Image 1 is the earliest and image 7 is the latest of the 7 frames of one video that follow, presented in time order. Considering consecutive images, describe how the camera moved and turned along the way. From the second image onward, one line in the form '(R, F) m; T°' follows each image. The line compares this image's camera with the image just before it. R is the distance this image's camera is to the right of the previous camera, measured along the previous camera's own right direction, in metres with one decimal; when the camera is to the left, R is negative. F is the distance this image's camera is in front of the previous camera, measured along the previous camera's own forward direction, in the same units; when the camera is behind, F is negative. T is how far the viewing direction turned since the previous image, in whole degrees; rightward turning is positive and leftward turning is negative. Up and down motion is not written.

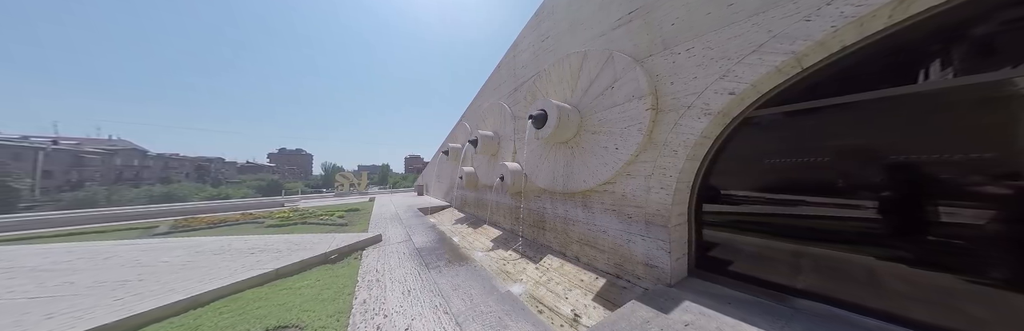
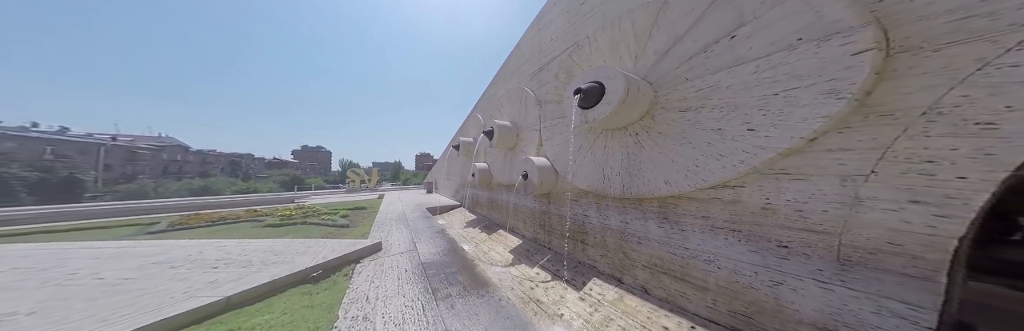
(-0.4, +0.8) m; -1°
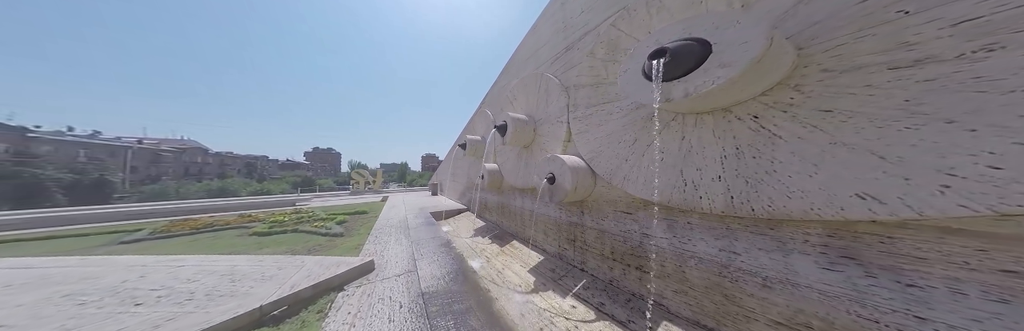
(-0.4, +0.8) m; -1°
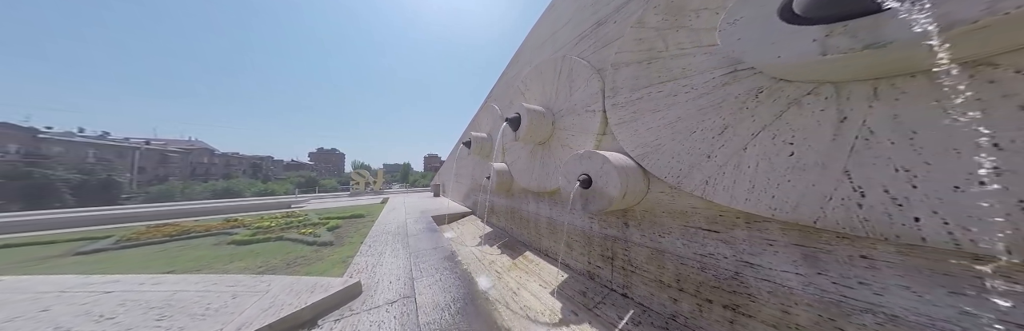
(-0.3, +0.7) m; 0°
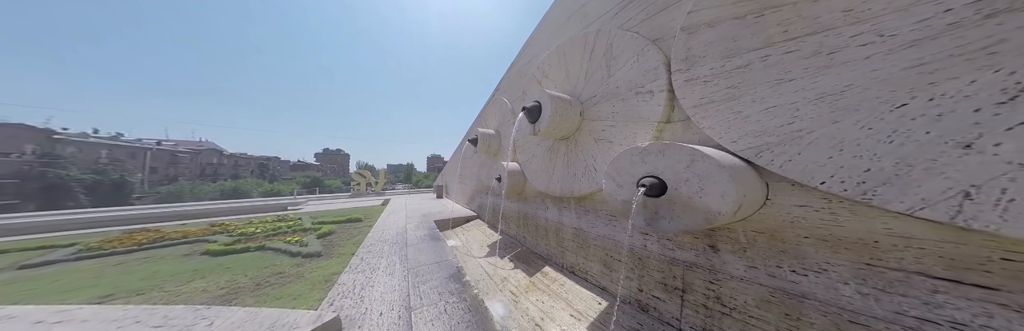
(-0.4, +0.7) m; 0°
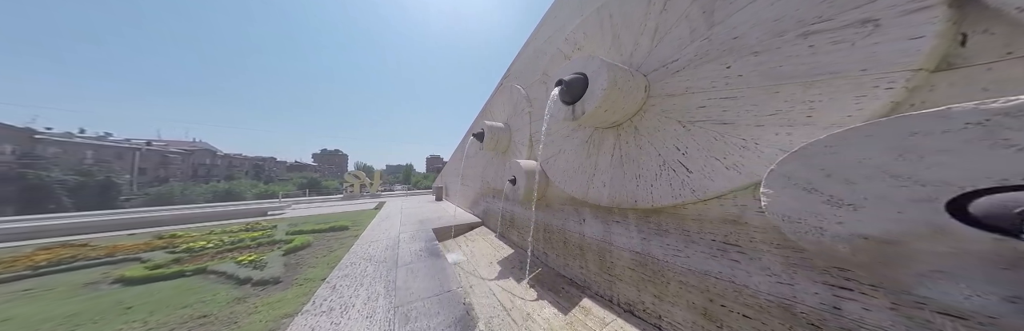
(-0.6, +1.1) m; +1°
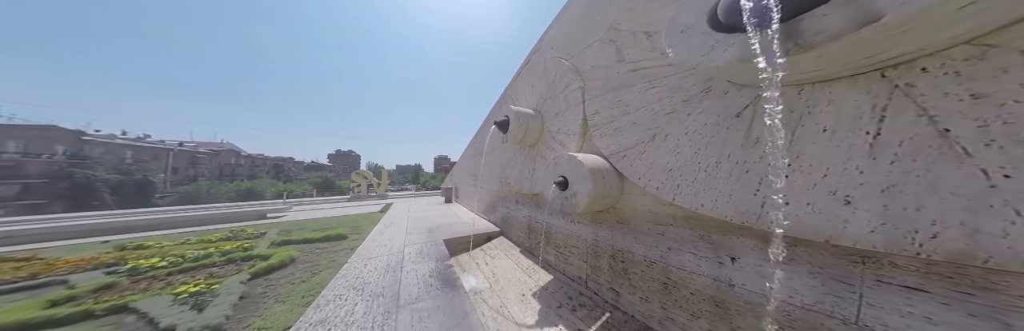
(-0.9, +1.6) m; -2°
